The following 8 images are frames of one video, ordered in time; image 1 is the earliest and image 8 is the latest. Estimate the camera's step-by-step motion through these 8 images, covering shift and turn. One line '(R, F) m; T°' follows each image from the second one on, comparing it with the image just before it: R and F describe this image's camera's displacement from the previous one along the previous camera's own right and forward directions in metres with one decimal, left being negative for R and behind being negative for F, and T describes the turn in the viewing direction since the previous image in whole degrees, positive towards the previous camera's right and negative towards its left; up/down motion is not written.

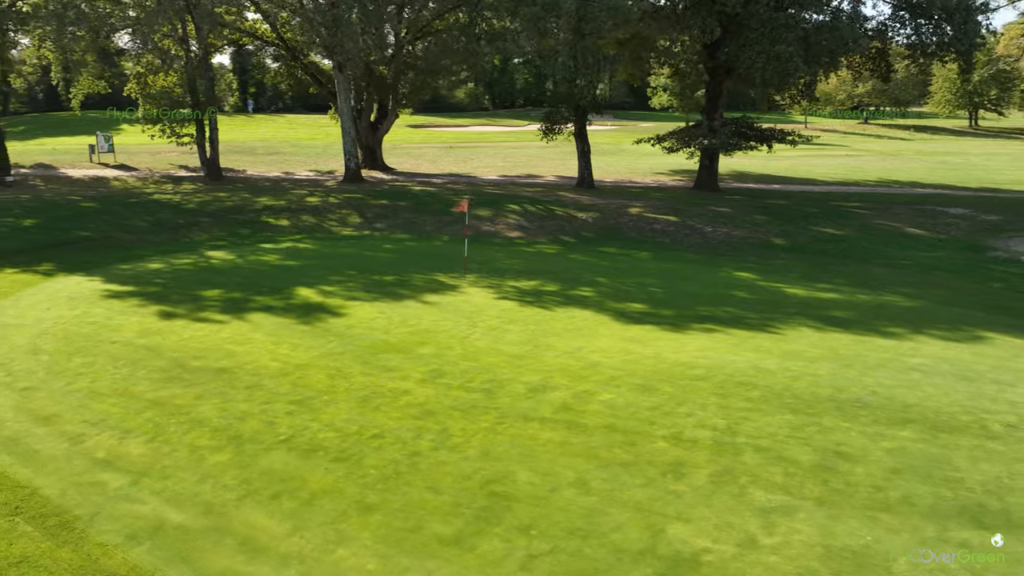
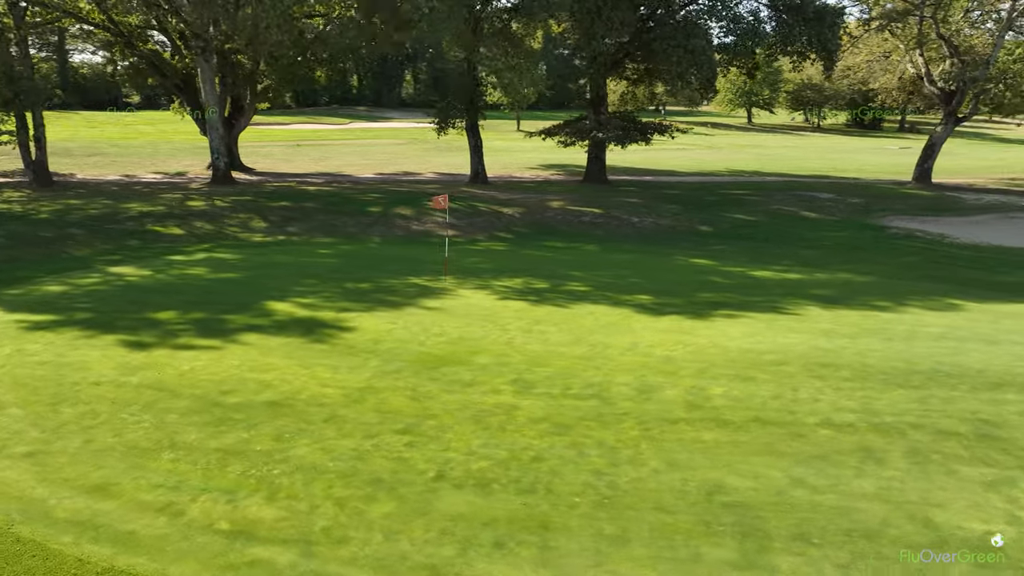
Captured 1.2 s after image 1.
(-3.4, +1.3) m; +15°
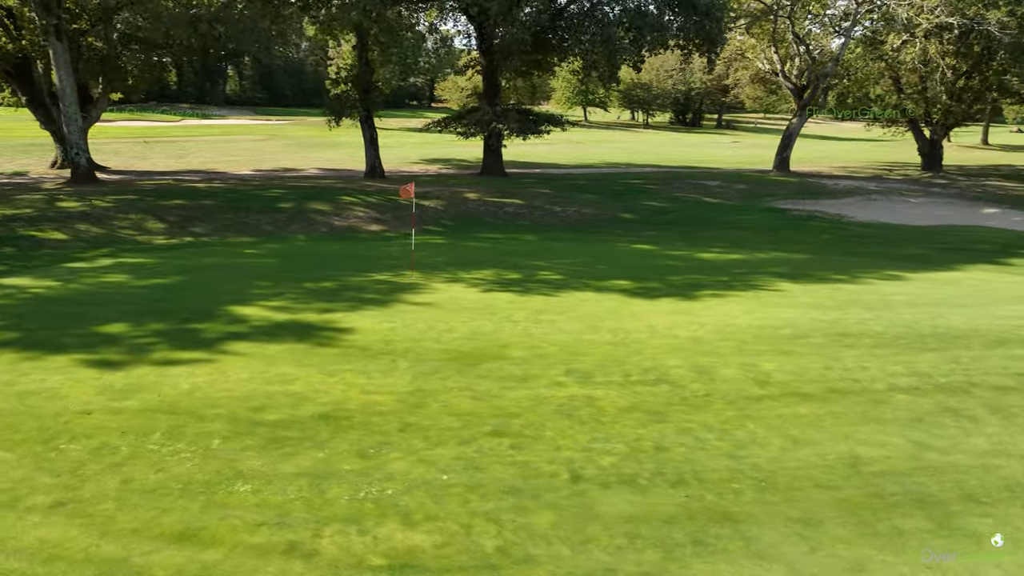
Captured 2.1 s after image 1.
(-2.4, +0.9) m; +13°
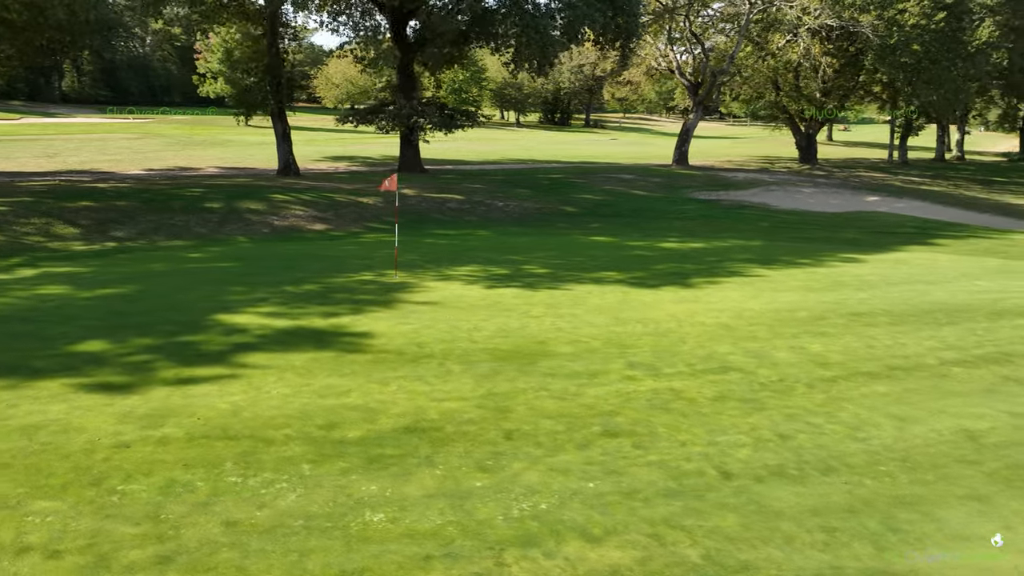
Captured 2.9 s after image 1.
(-2.0, +0.7) m; +10°
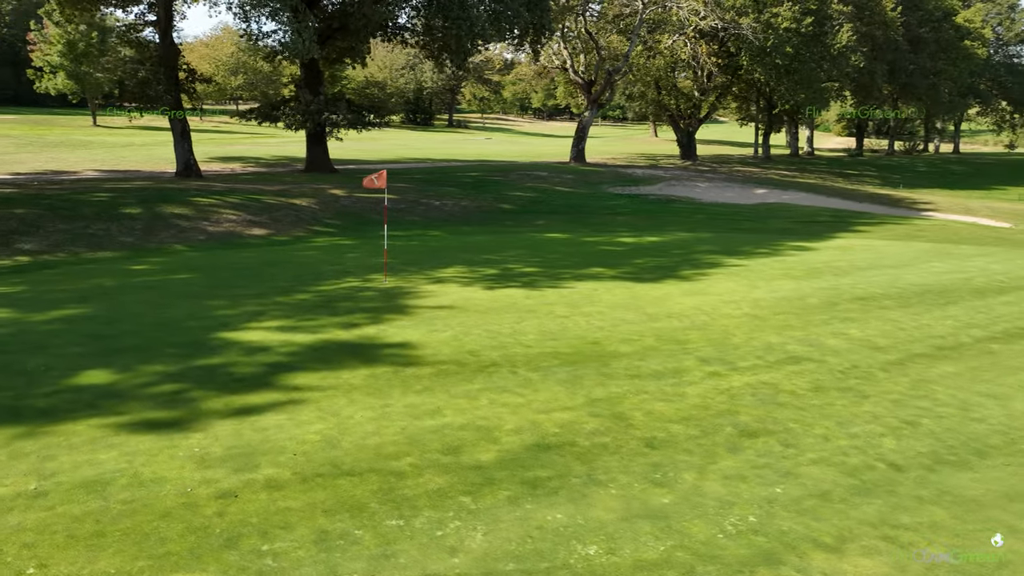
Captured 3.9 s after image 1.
(-2.1, +0.8) m; +11°
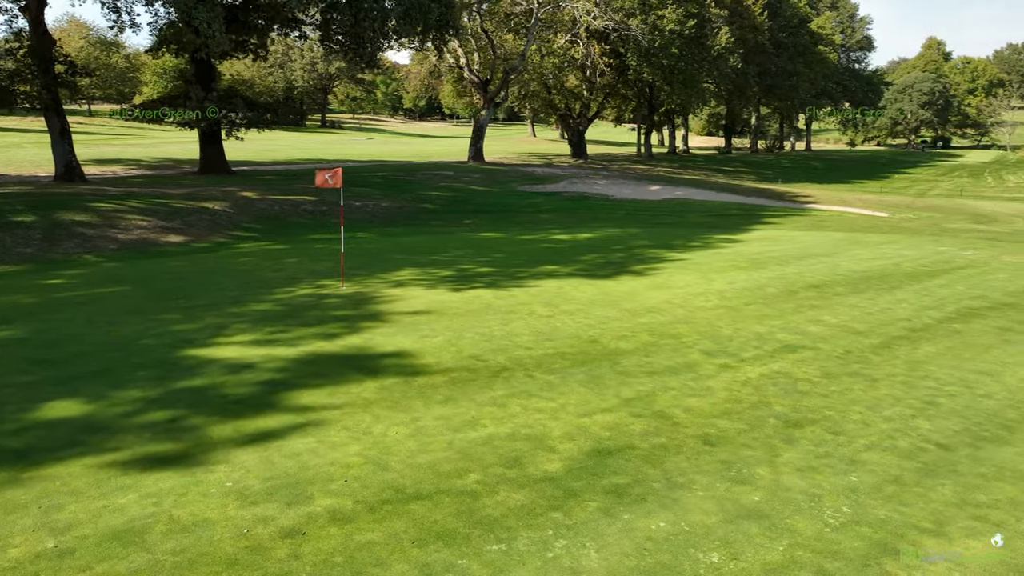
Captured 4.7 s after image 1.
(-1.3, +0.4) m; +9°
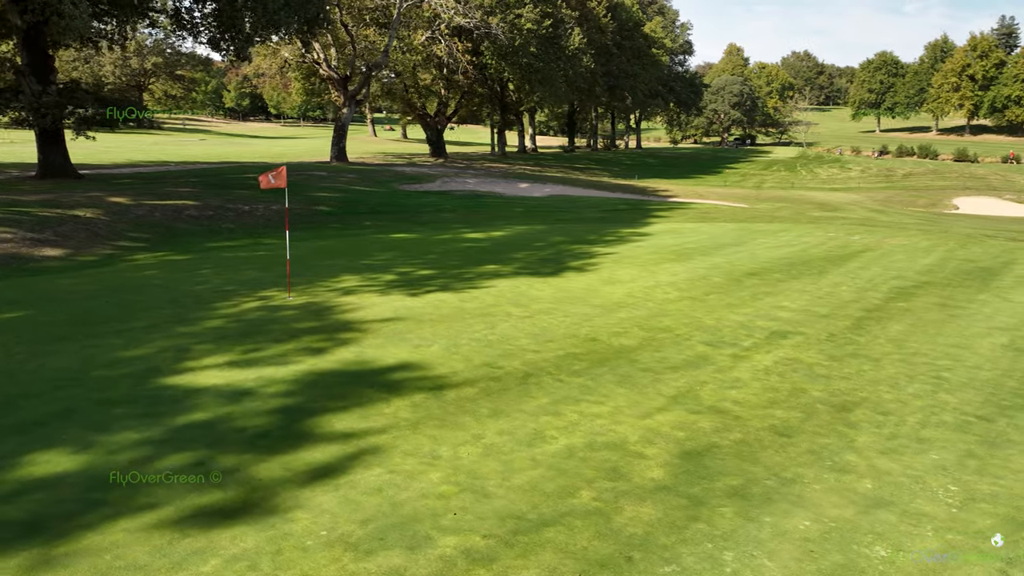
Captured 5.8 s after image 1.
(-1.6, +0.6) m; +12°
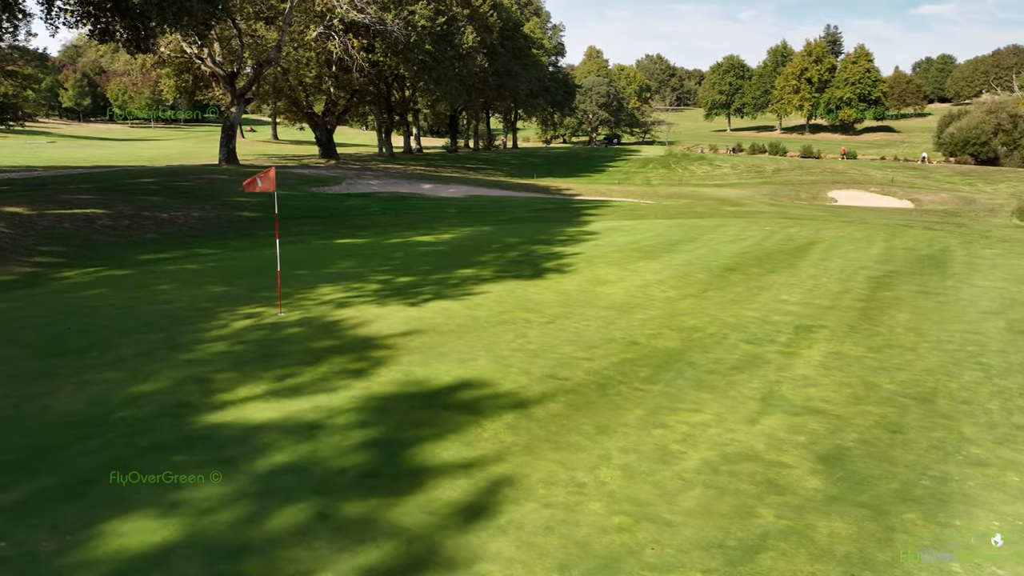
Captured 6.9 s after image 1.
(-1.6, +0.6) m; +10°
